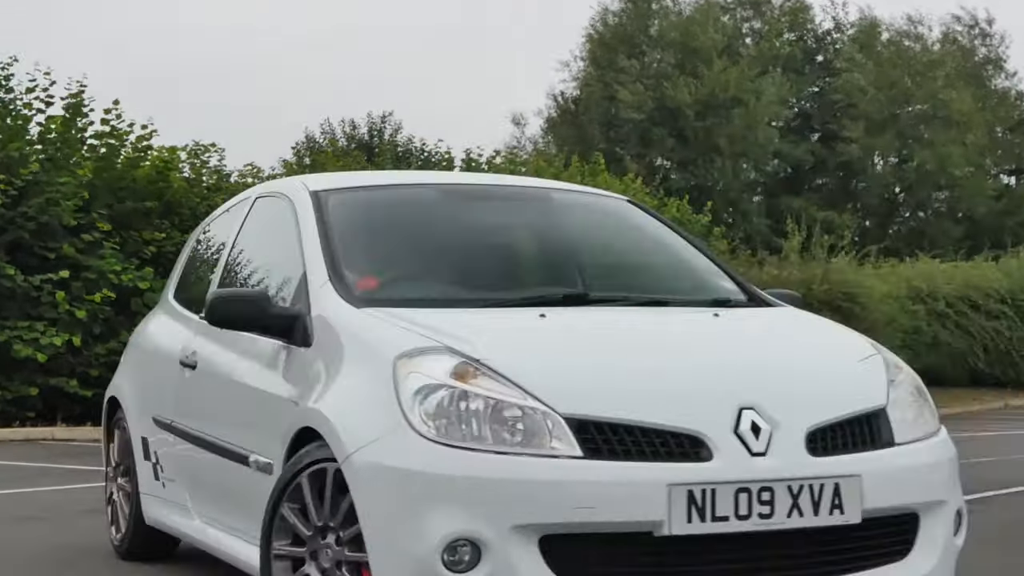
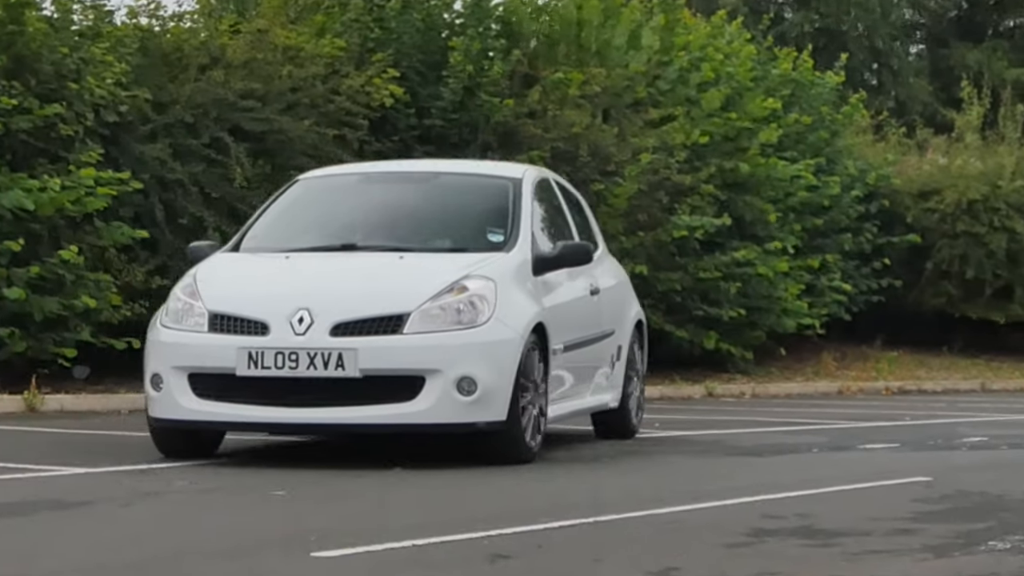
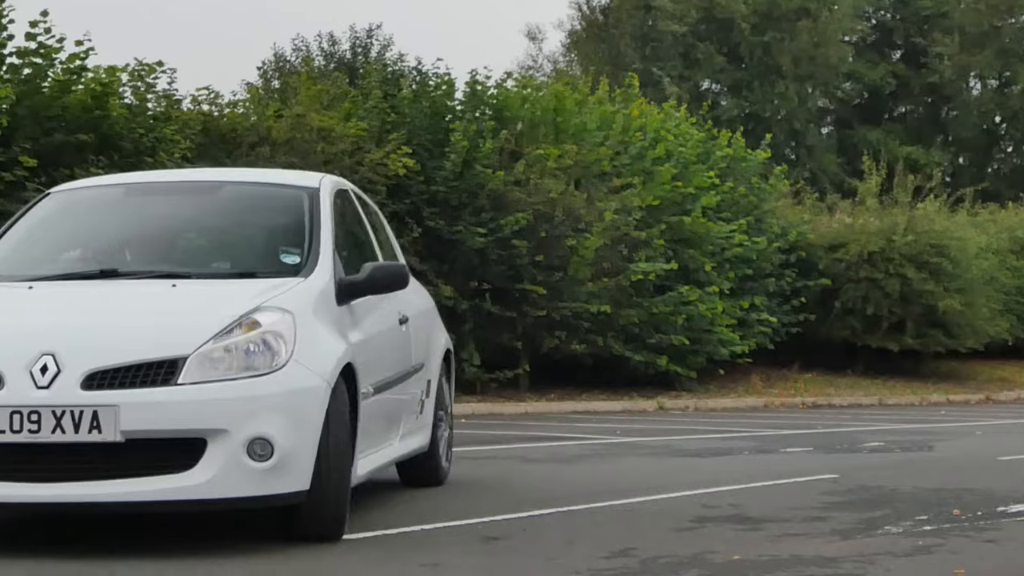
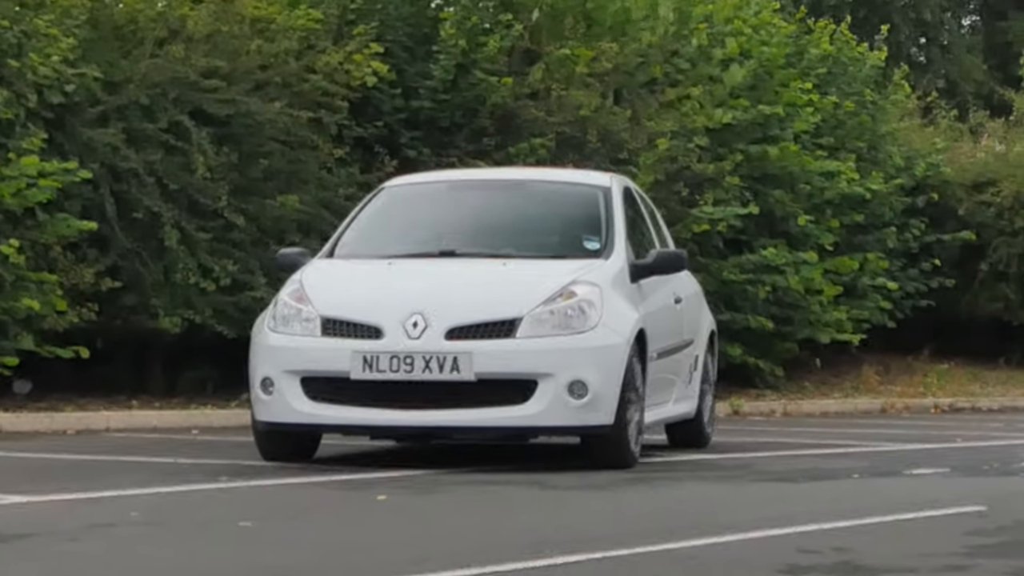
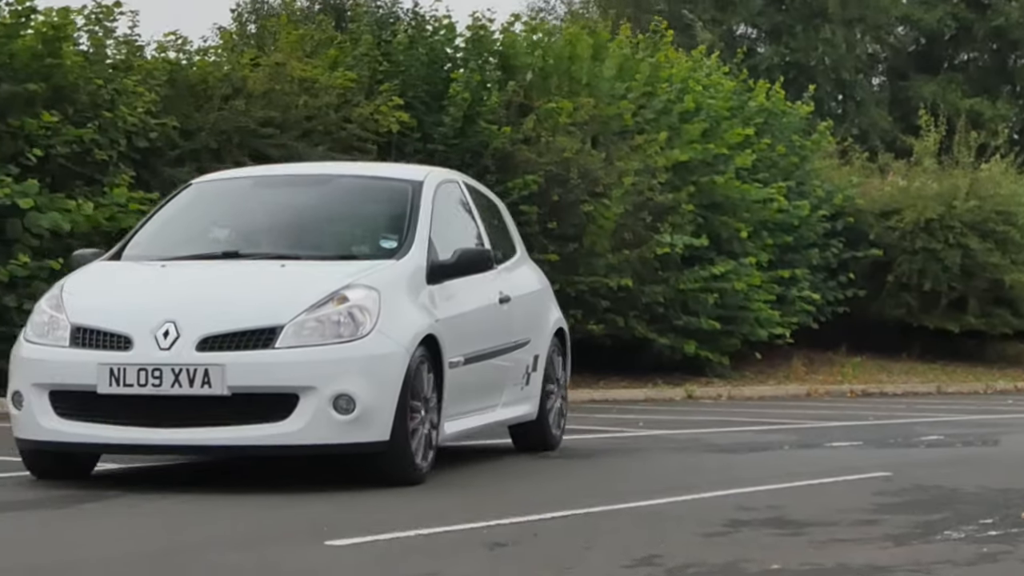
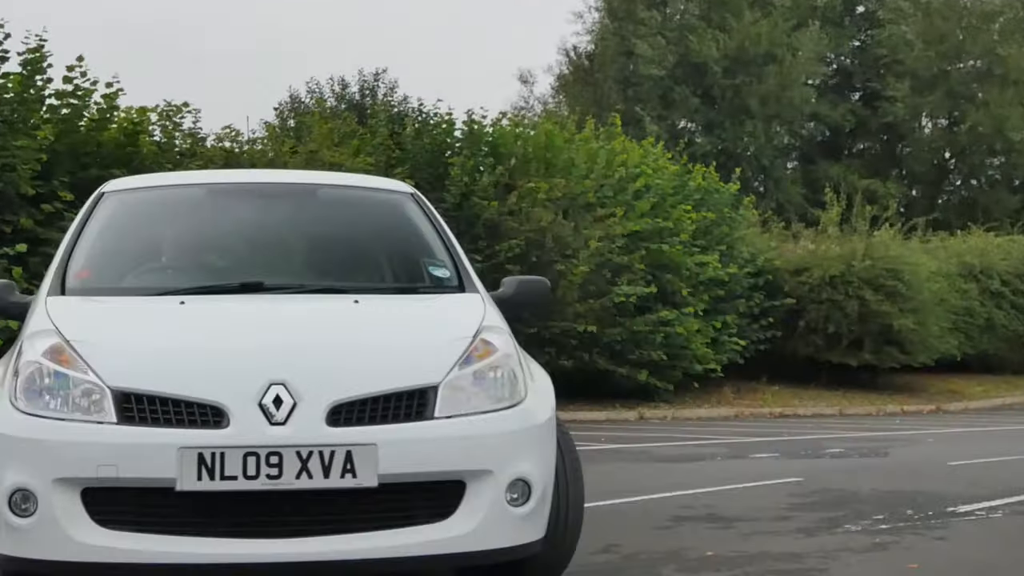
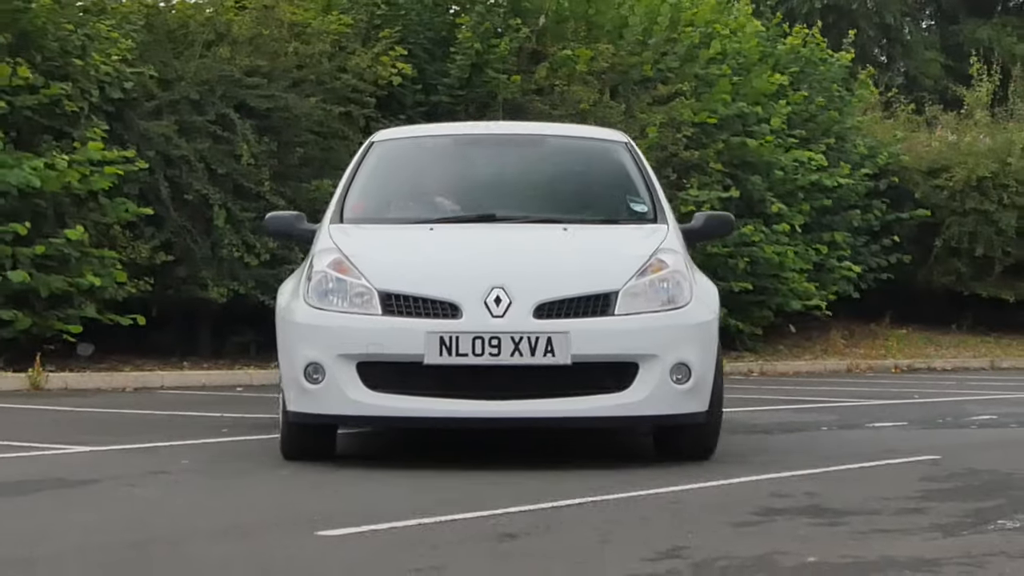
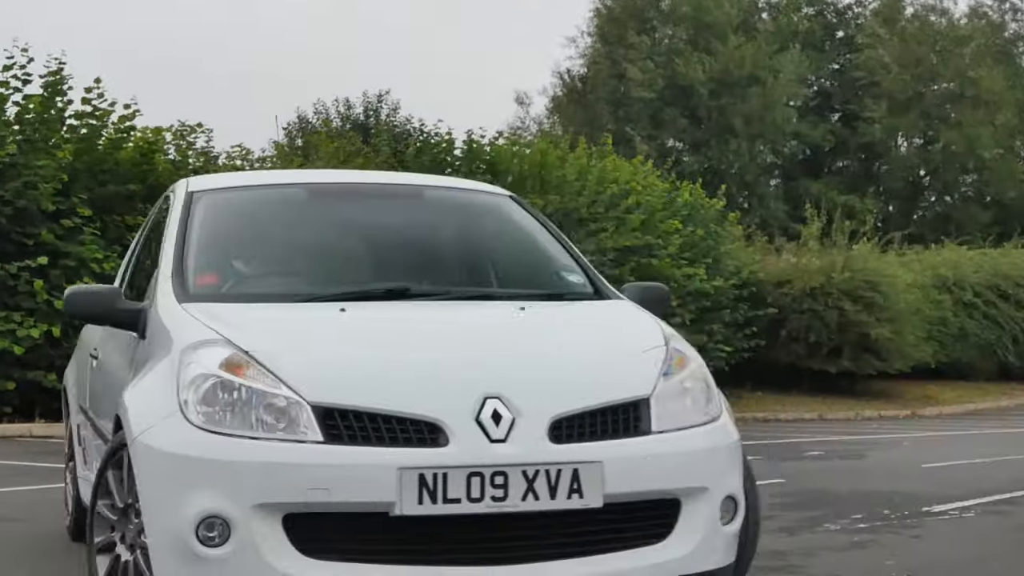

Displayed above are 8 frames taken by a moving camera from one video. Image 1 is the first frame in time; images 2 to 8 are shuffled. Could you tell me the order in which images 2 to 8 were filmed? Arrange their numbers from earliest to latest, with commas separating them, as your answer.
8, 6, 3, 5, 2, 4, 7
